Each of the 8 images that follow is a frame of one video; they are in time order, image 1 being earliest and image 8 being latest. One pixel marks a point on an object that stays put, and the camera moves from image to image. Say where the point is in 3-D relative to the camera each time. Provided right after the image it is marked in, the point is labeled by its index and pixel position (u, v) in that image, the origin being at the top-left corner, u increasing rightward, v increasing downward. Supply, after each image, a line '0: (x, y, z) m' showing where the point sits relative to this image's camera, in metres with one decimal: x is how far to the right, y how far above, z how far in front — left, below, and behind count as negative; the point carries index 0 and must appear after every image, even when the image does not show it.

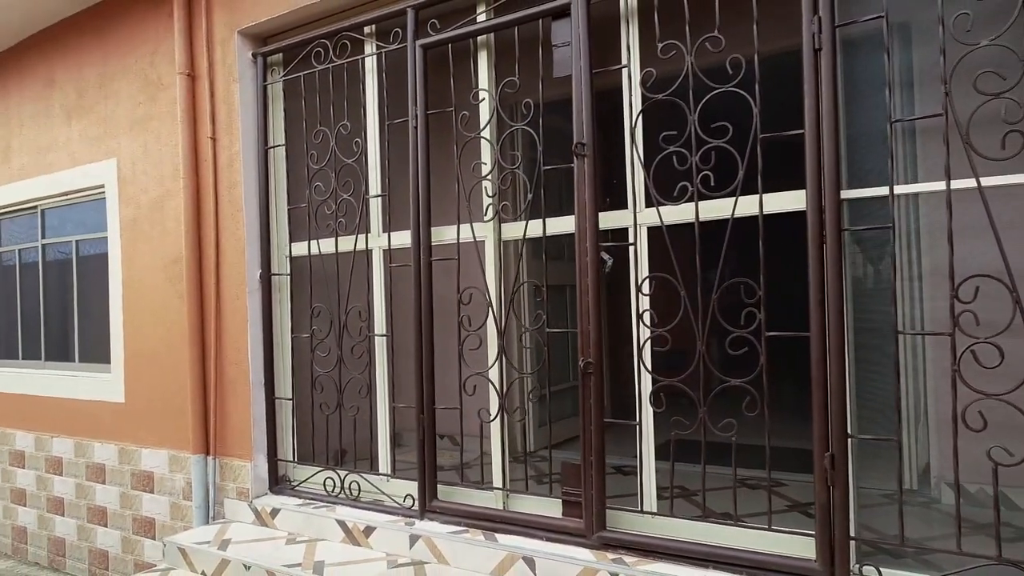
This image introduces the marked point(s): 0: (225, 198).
0: (-1.3, +0.4, +3.2) m
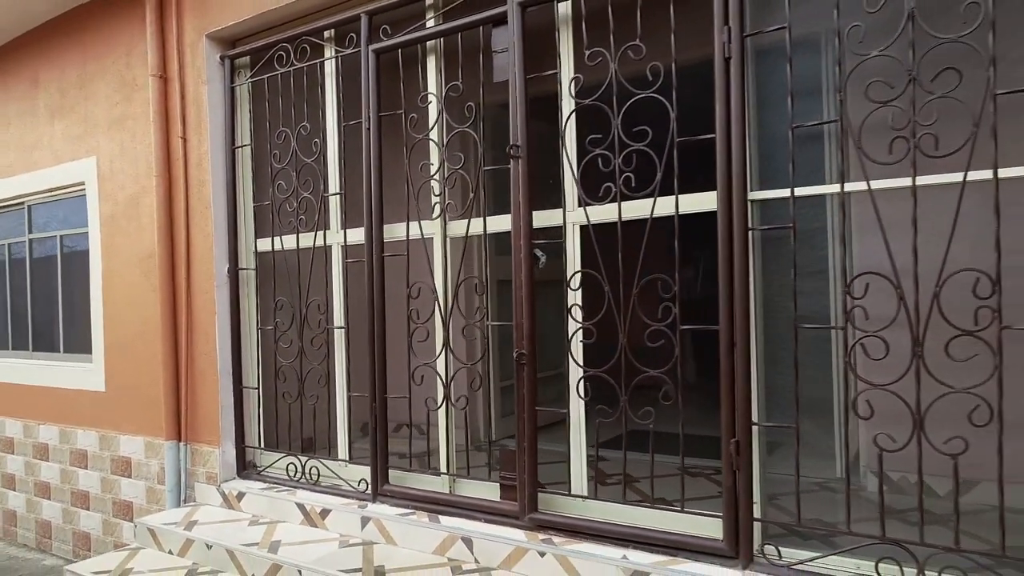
0: (-1.5, +0.4, +3.3) m
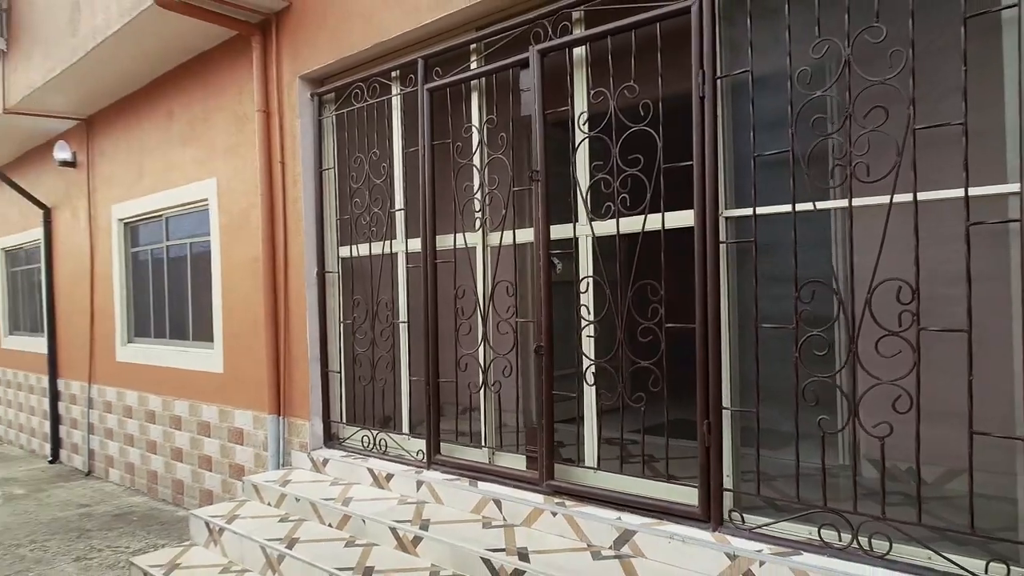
0: (-1.2, +0.4, +4.0) m
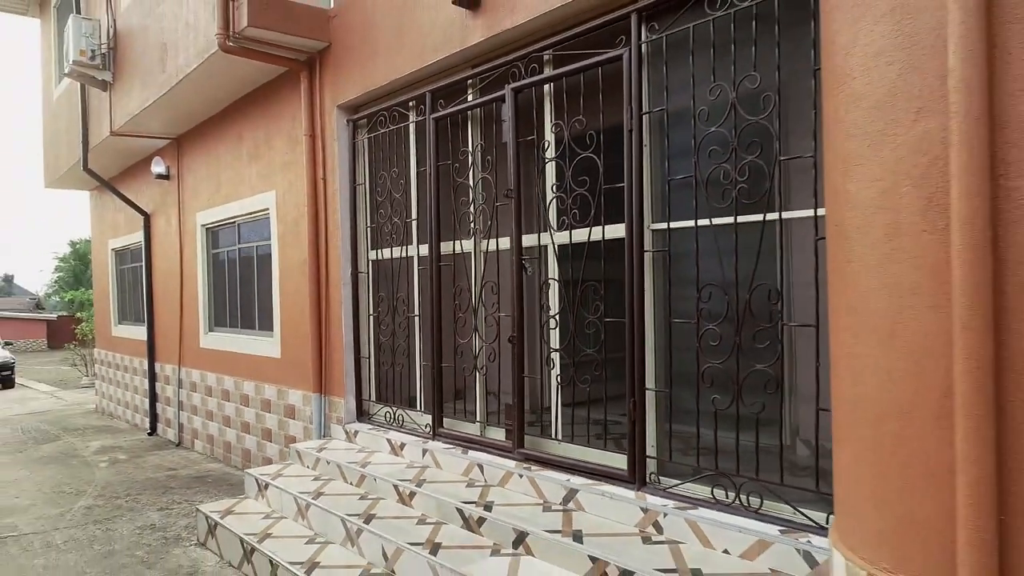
0: (-1.2, +0.5, +4.7) m
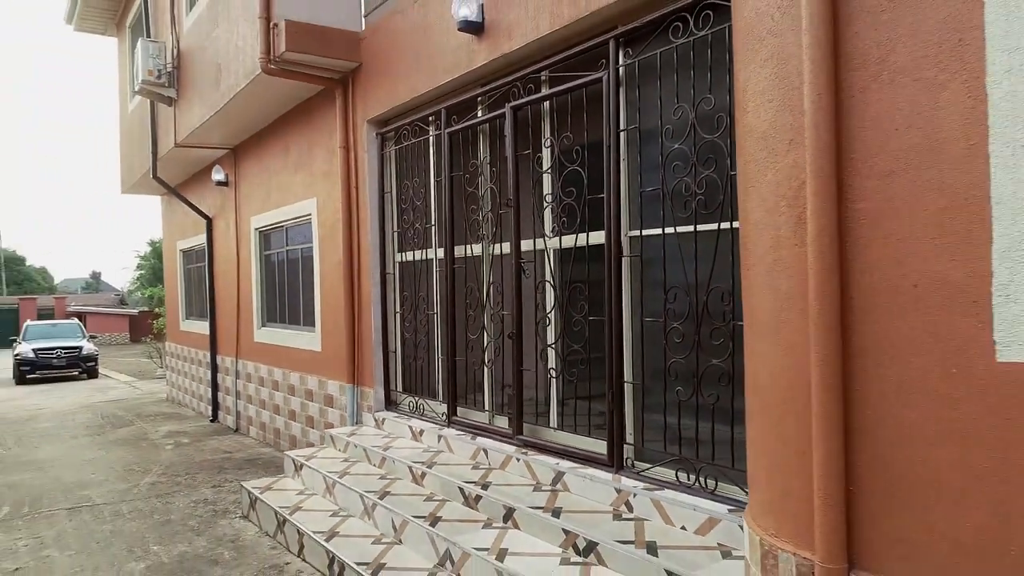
0: (-1.1, +0.5, +5.1) m
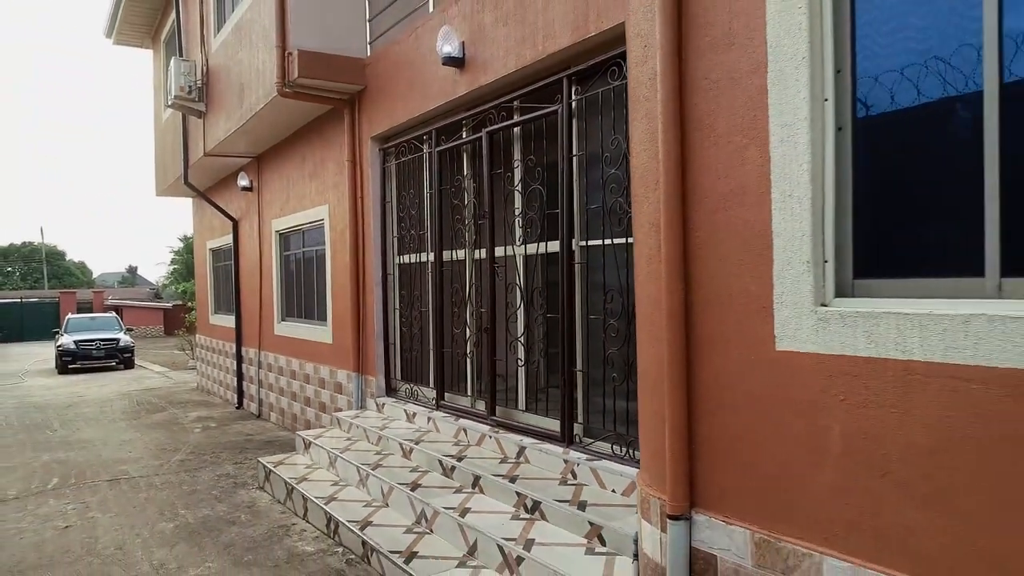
0: (-1.2, +0.5, +5.7) m
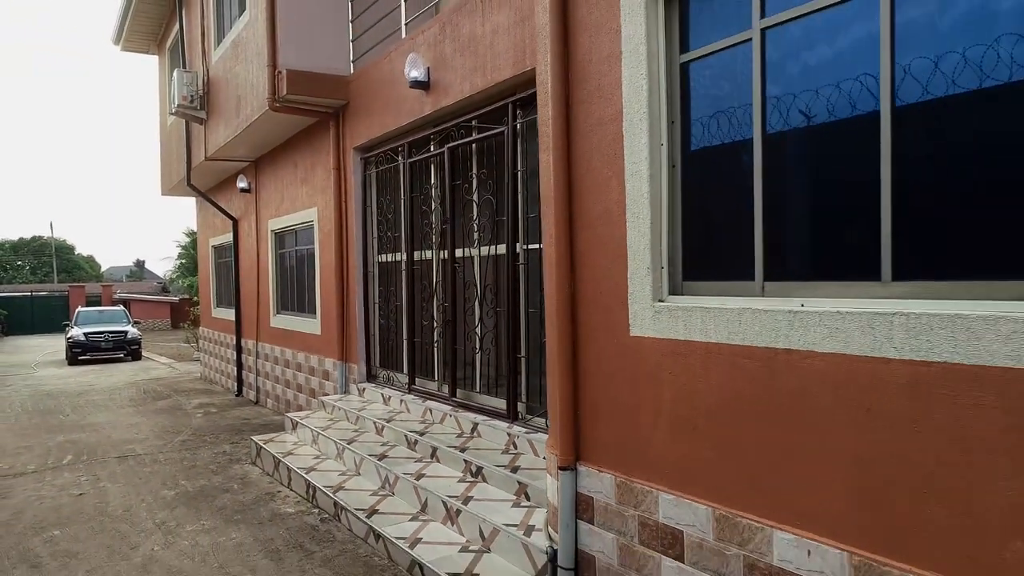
0: (-1.4, +0.5, +6.3) m
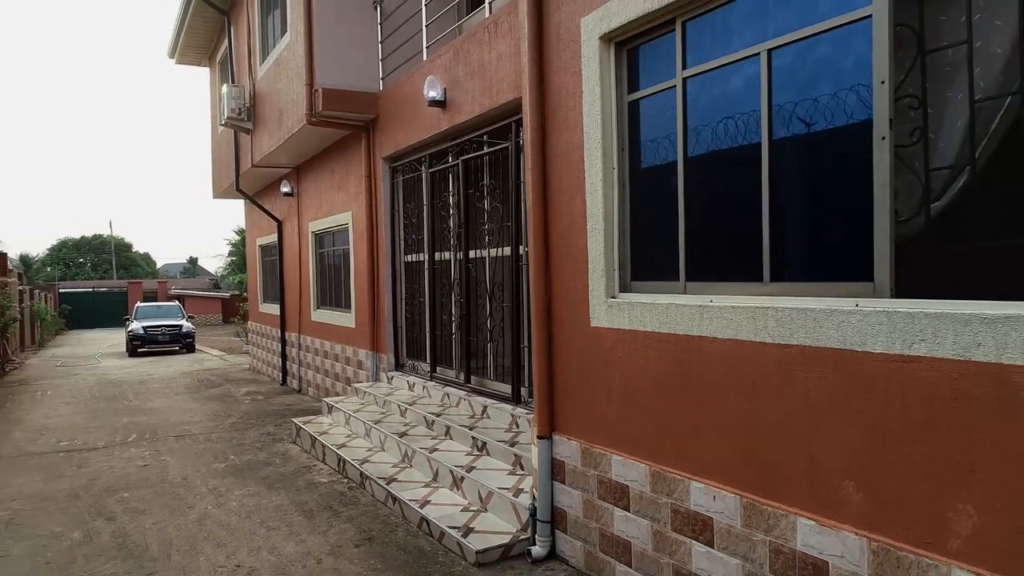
0: (-1.3, +0.5, +6.9) m
